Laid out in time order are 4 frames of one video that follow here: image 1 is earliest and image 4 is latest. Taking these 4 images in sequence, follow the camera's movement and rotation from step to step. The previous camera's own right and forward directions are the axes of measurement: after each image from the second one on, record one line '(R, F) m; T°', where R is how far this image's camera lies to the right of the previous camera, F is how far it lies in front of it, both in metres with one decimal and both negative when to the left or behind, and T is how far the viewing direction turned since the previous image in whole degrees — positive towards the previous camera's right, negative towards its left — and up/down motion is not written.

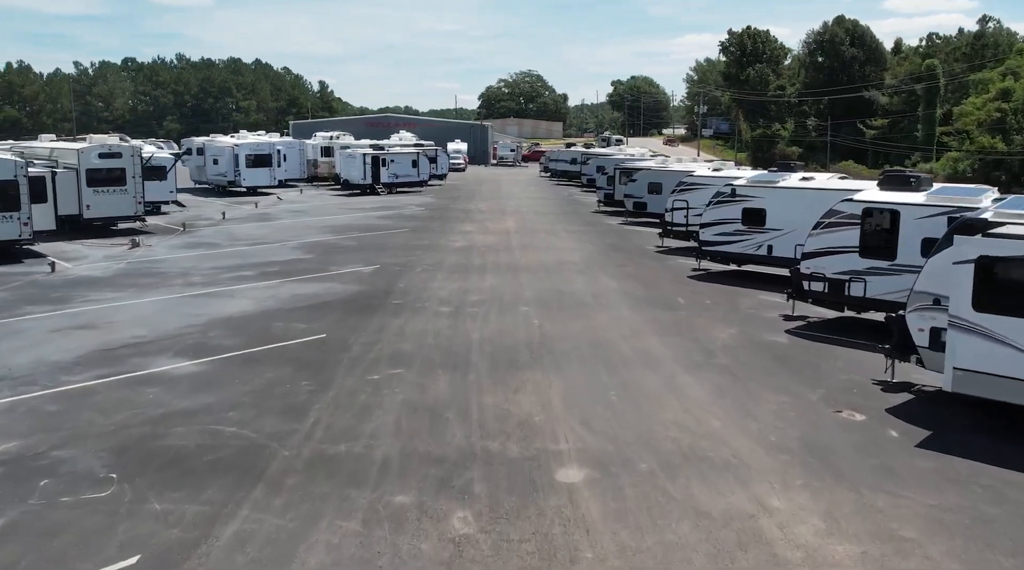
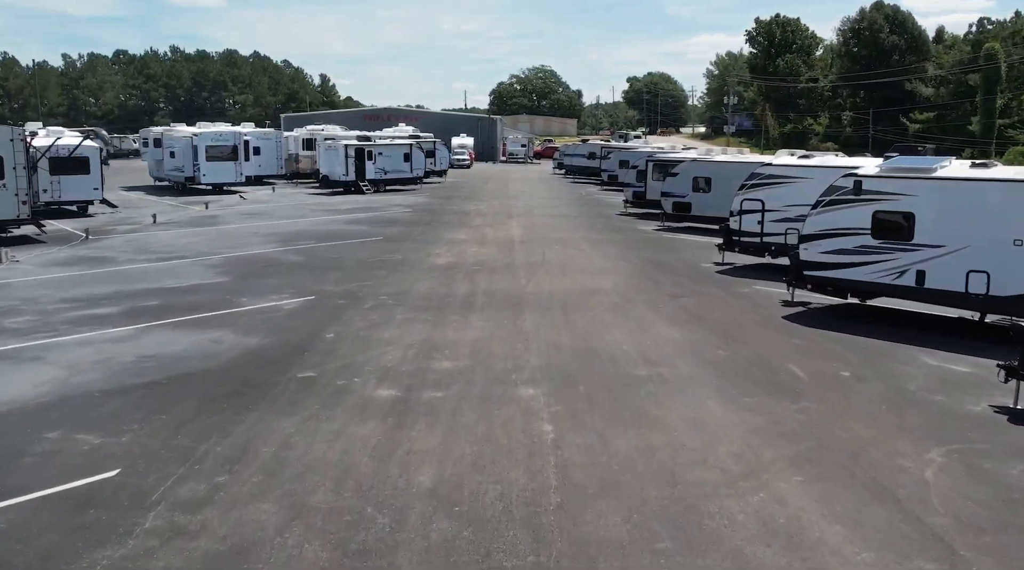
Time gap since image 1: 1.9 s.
(+0.2, +7.7) m; -1°
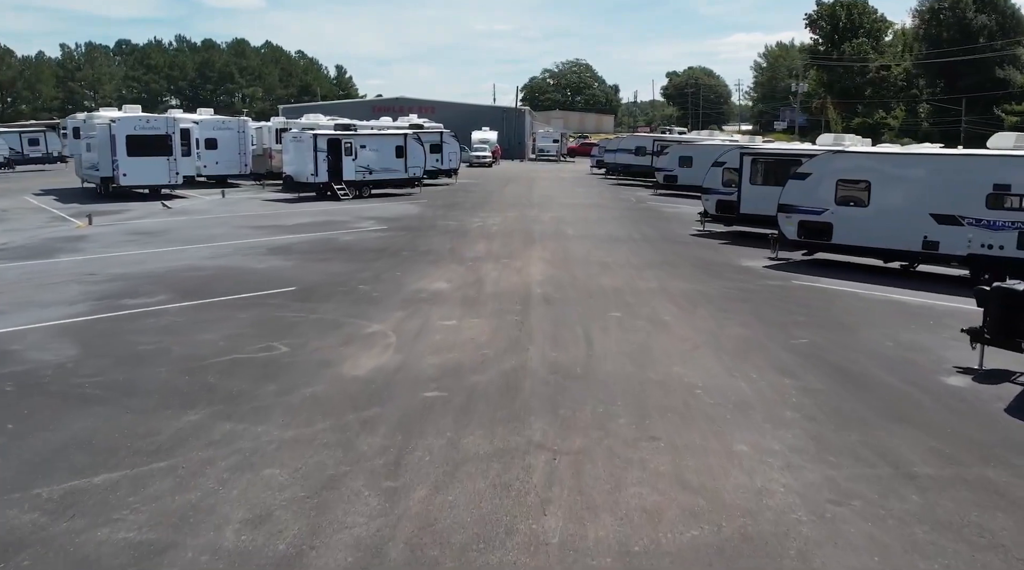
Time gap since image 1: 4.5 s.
(+0.3, +11.0) m; -2°
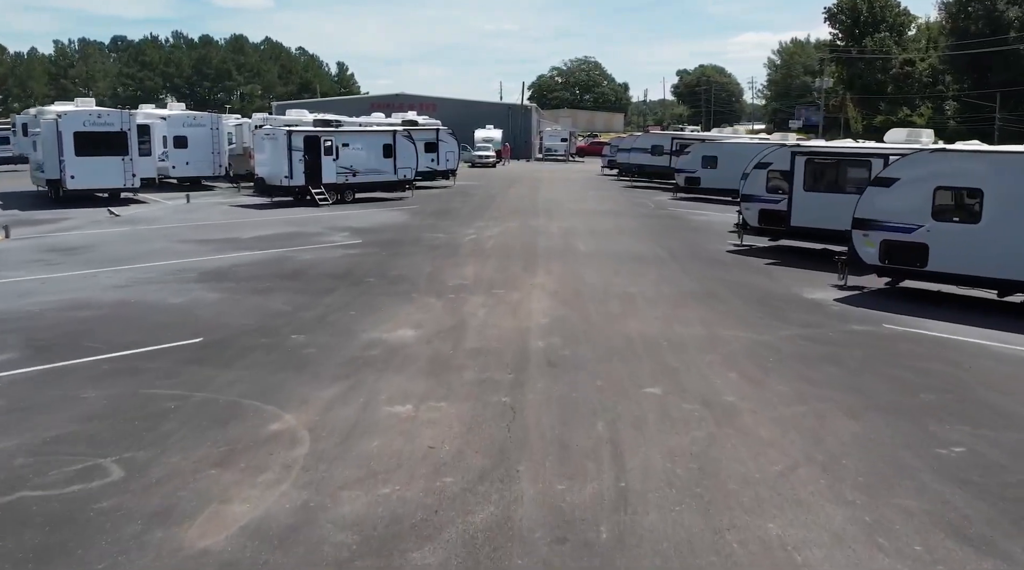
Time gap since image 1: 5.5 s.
(+0.2, +3.9) m; -1°
